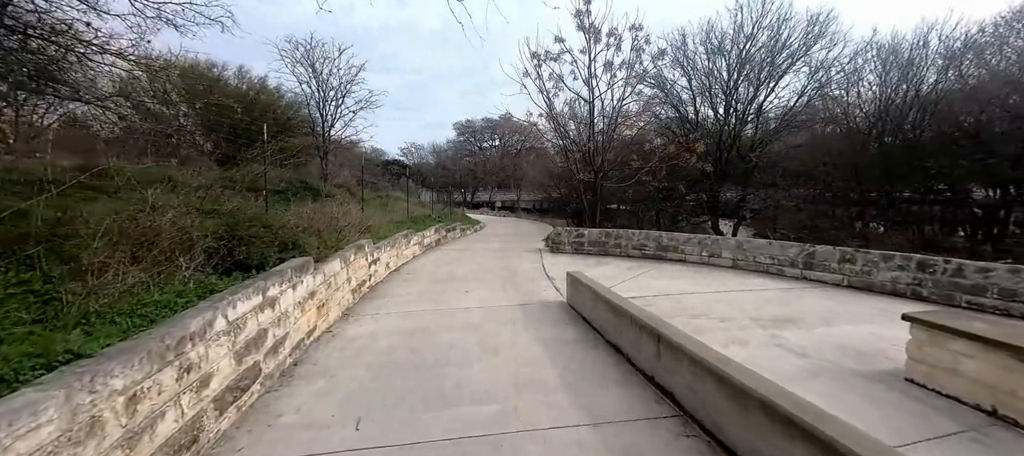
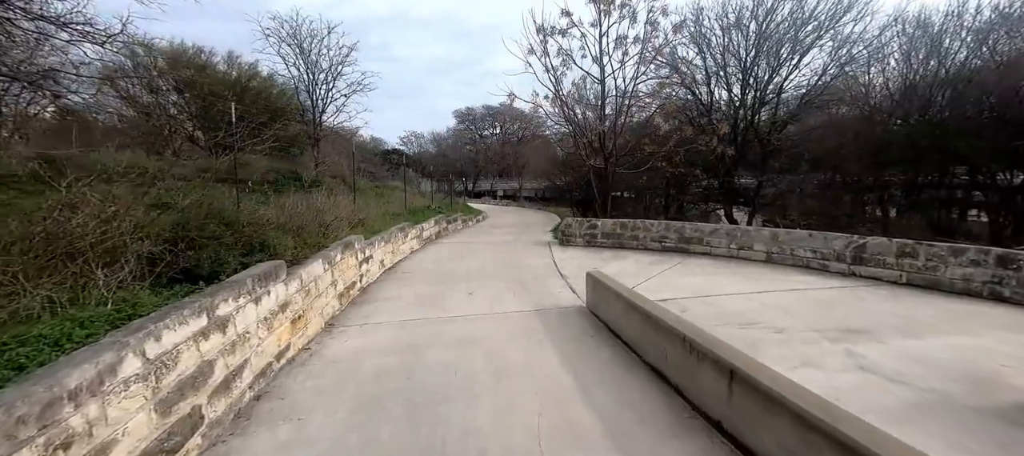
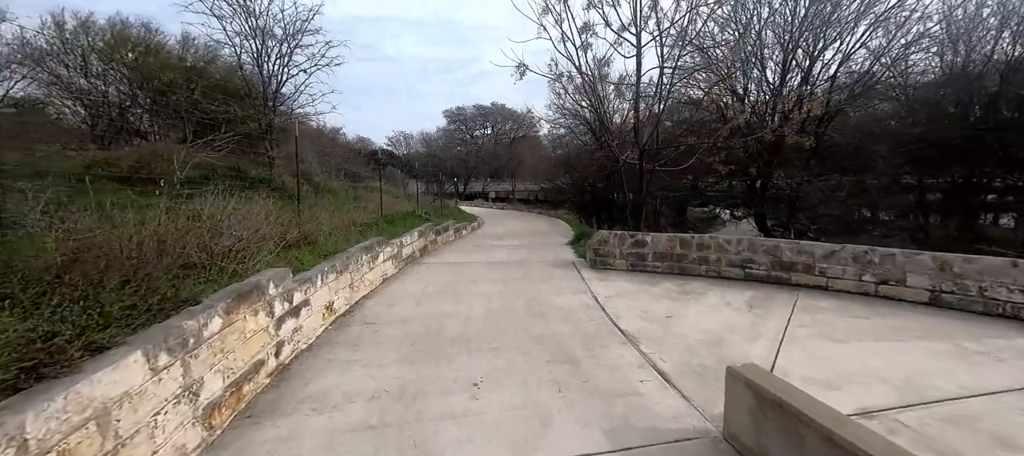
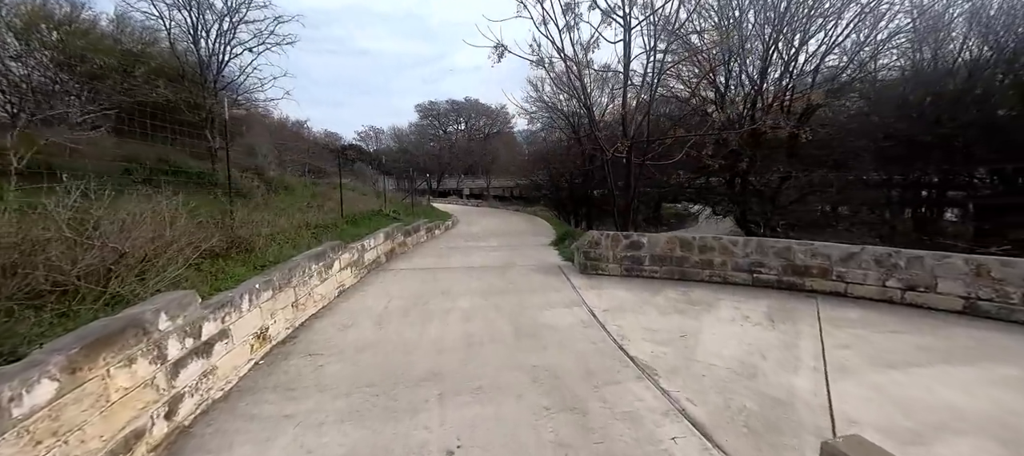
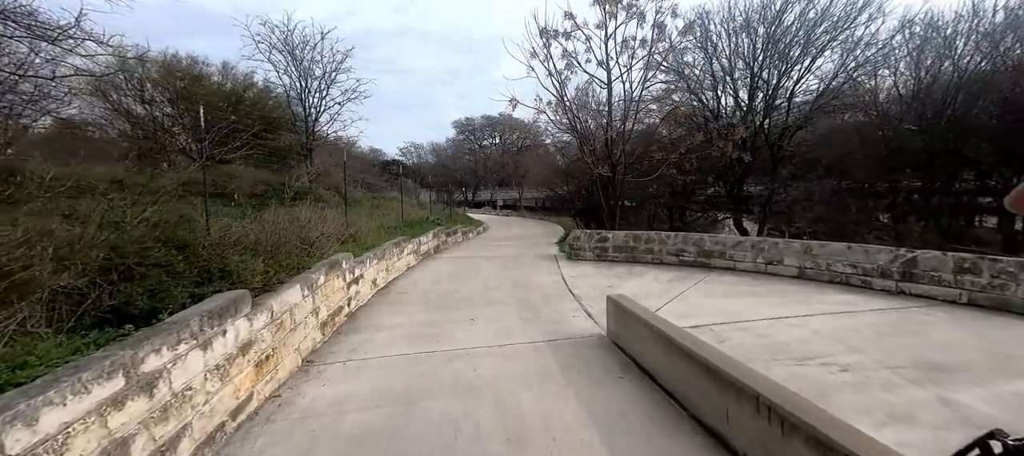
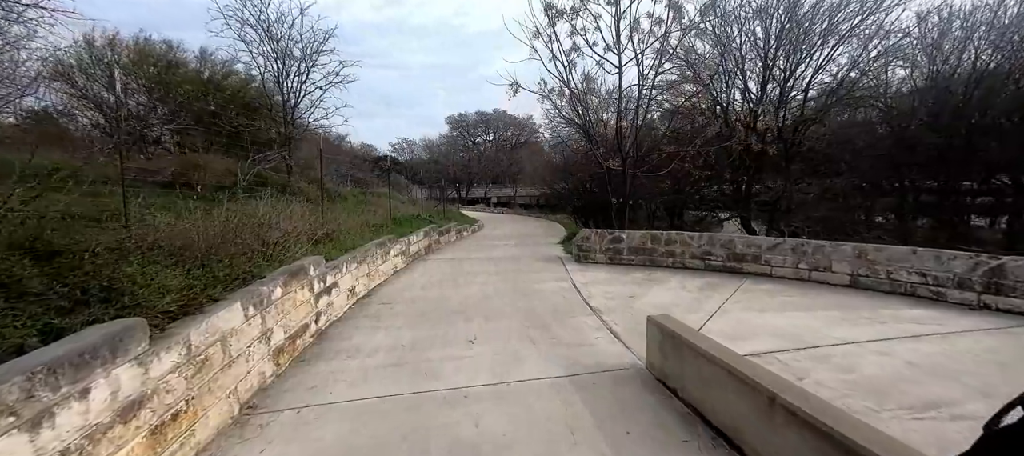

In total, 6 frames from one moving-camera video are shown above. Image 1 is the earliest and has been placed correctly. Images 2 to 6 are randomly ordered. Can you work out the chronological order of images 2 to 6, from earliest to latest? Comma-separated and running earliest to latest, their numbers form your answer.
2, 5, 6, 3, 4
